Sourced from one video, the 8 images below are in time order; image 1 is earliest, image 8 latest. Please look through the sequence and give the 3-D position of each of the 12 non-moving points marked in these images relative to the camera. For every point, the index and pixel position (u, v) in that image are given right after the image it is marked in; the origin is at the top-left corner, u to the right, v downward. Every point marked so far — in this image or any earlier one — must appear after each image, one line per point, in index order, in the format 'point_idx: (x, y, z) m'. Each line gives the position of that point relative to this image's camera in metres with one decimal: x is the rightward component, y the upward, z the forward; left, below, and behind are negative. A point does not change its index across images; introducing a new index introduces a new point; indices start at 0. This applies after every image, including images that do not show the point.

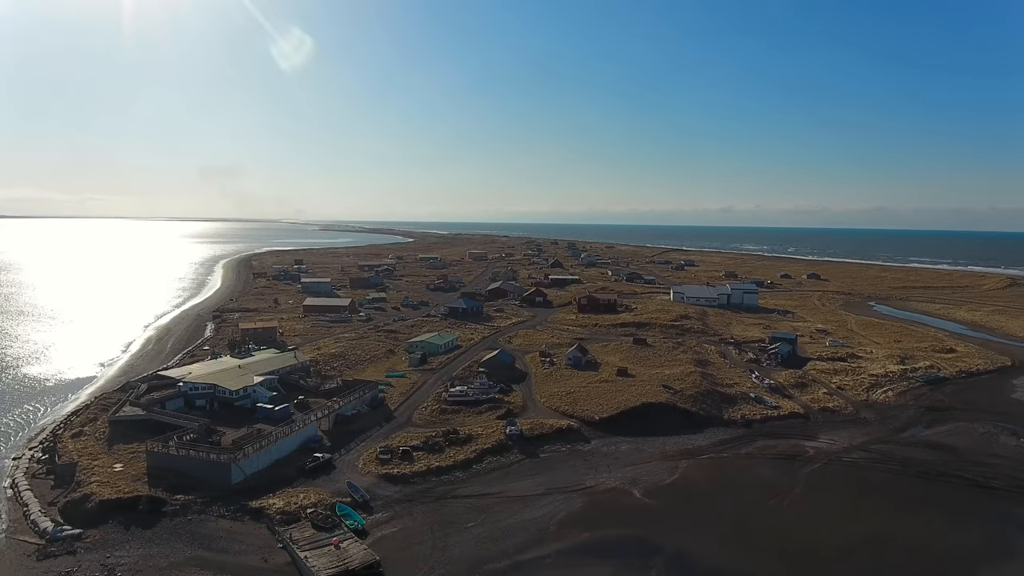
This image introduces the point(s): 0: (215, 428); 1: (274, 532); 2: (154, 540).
0: (-10.7, -5.1, +19.2) m
1: (-6.2, -6.4, +13.8) m
2: (-9.2, -6.5, +13.6) m
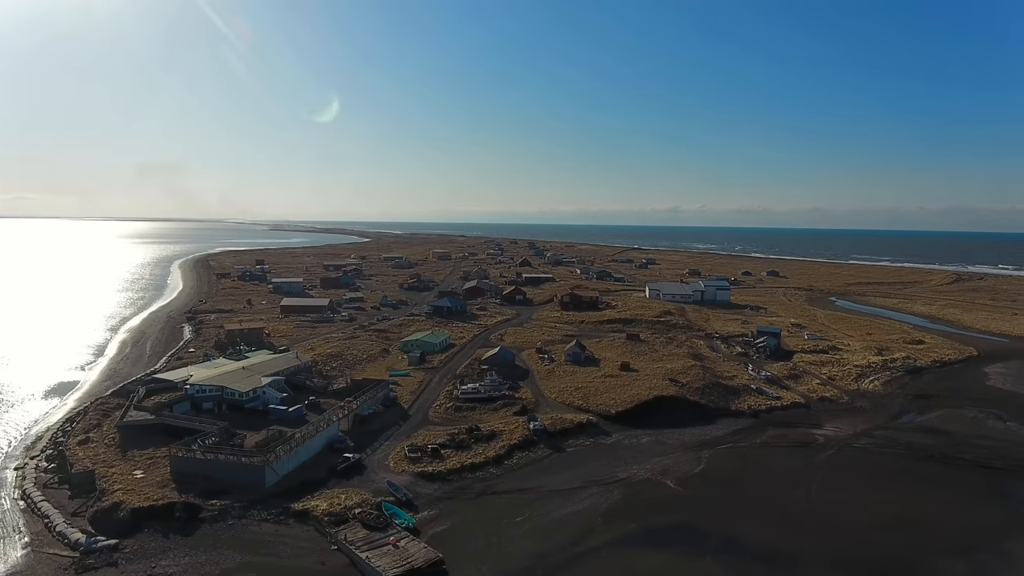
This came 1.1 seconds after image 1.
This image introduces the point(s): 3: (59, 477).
0: (-9.7, -5.0, +18.5) m
1: (-4.8, -6.3, +13.5) m
2: (-7.8, -6.4, +13.0) m
3: (-14.1, -5.9, +16.3) m
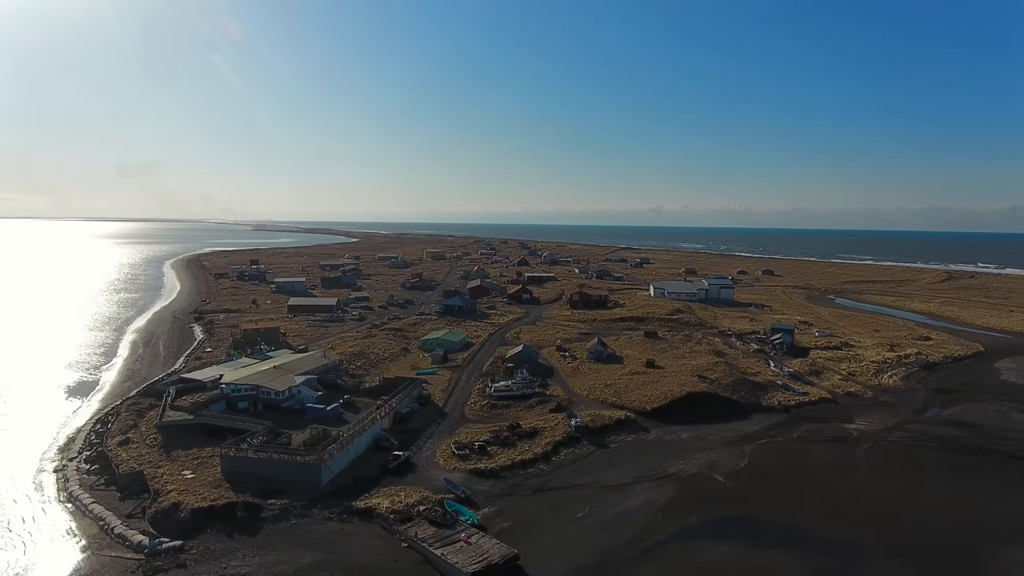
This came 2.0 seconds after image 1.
0: (-8.1, -4.9, +18.3) m
1: (-3.0, -6.2, +13.3) m
2: (-6.0, -6.3, +12.8) m
3: (-12.4, -5.8, +16.0) m
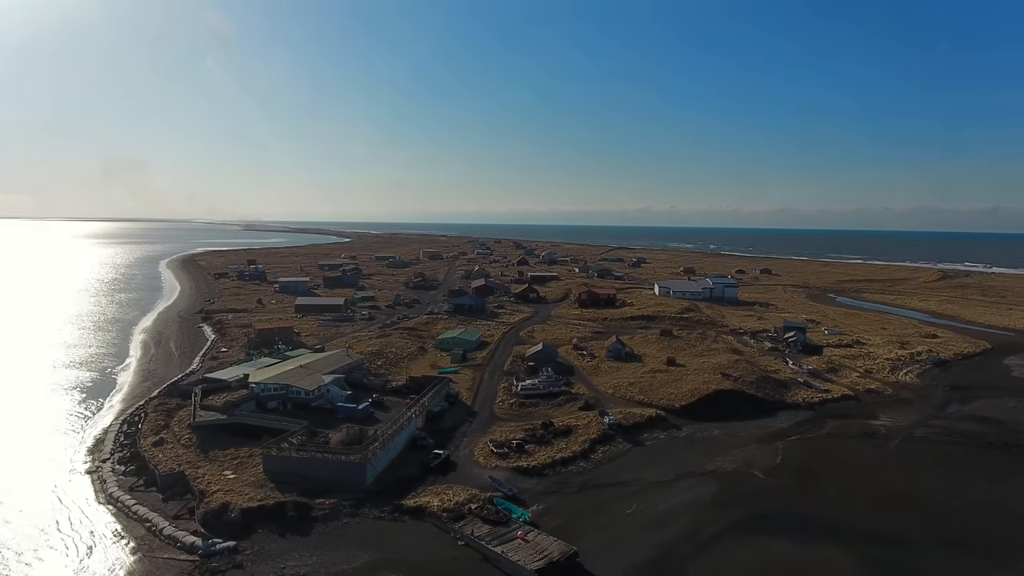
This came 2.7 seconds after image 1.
0: (-6.8, -4.9, +18.1) m
1: (-1.6, -6.1, +13.3) m
2: (-4.6, -6.3, +12.7) m
3: (-11.0, -5.8, +15.7) m
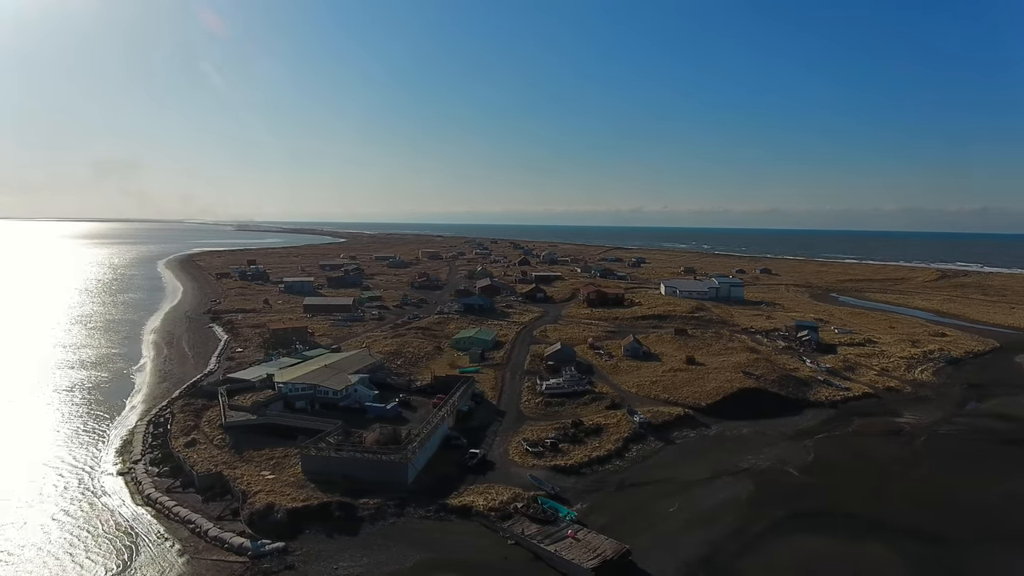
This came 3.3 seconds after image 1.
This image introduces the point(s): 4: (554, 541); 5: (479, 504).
0: (-5.6, -4.8, +18.0) m
1: (-0.4, -6.1, +13.2) m
2: (-3.4, -6.2, +12.6) m
3: (-9.8, -5.7, +15.6) m
4: (+1.0, -6.1, +12.5) m
5: (-0.9, -5.8, +14.0) m
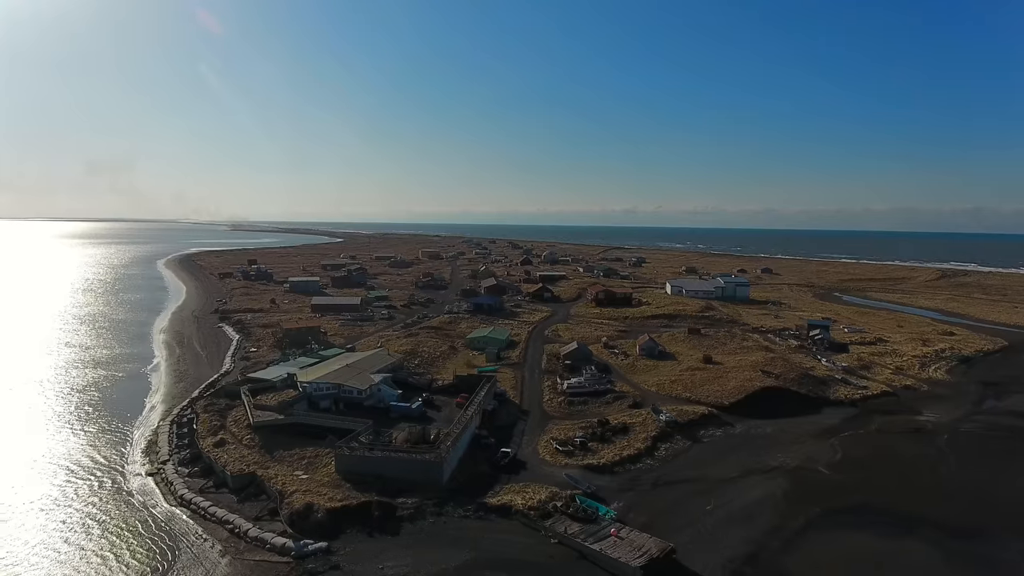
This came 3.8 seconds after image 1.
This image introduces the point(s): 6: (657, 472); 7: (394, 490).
0: (-4.6, -4.8, +17.9) m
1: (+0.6, -6.0, +13.2) m
2: (-2.3, -6.2, +12.6) m
3: (-8.8, -5.7, +15.5) m
4: (+2.1, -6.0, +12.5) m
5: (+0.1, -5.7, +14.0) m
6: (+4.6, -5.9, +16.6) m
7: (-3.3, -5.6, +14.5) m
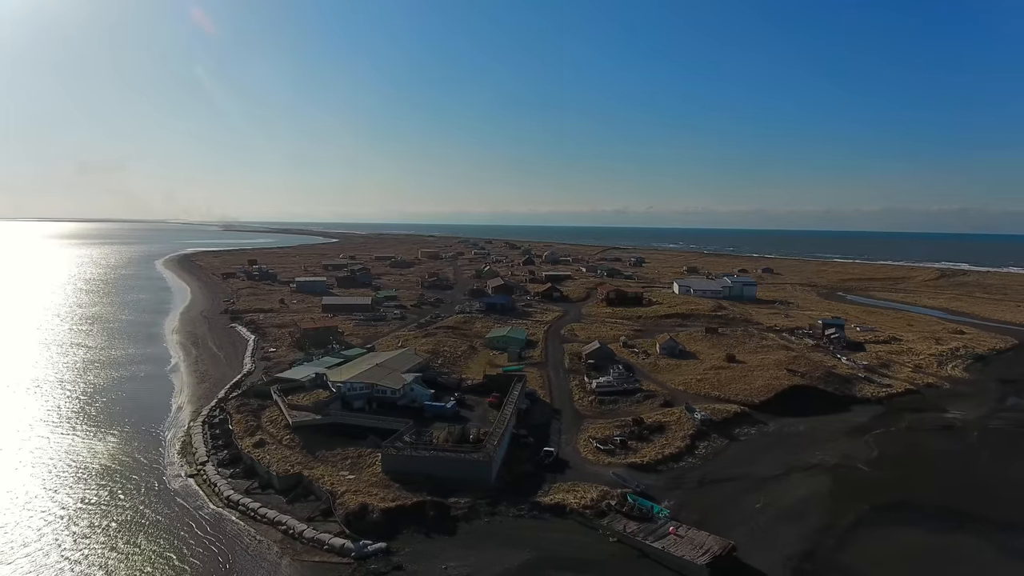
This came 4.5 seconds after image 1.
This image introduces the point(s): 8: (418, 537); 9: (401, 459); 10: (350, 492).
0: (-3.2, -4.8, +17.8) m
1: (+2.1, -6.0, +13.1) m
2: (-0.9, -6.1, +12.5) m
3: (-7.4, -5.7, +15.3) m
4: (+3.5, -6.0, +12.5) m
5: (+1.5, -5.7, +13.9) m
6: (+5.9, -5.8, +16.6) m
7: (-1.9, -5.6, +14.5) m
8: (-2.3, -6.0, +12.7) m
9: (-3.3, -5.0, +15.3) m
10: (-4.4, -5.5, +14.2) m
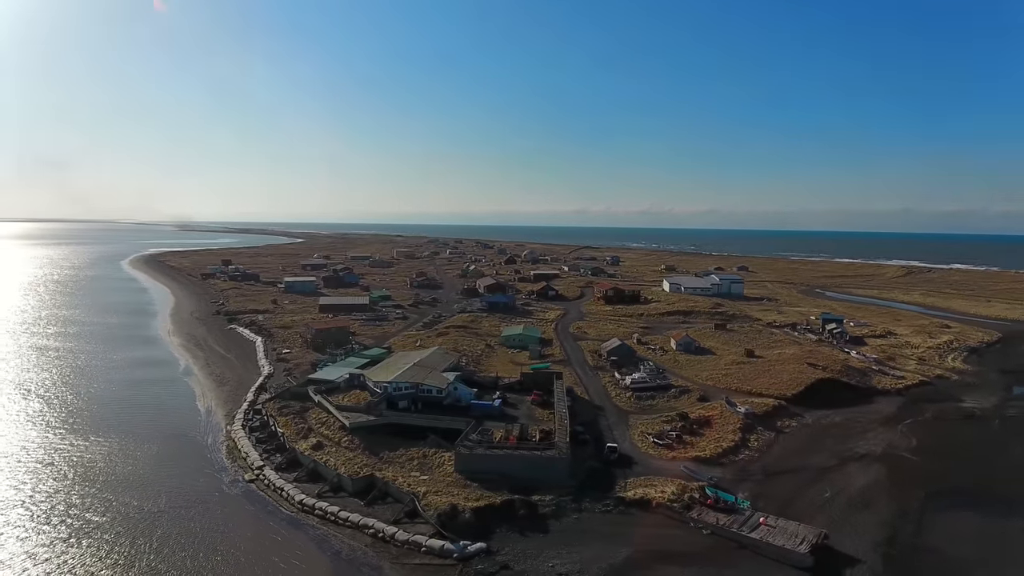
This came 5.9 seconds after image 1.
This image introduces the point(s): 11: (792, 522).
0: (-1.2, -4.7, +17.6) m
1: (+4.3, -5.8, +13.2) m
2: (+1.4, -6.0, +12.4) m
3: (-5.3, -5.6, +14.9) m
4: (+5.8, -5.8, +12.6) m
5: (+3.8, -5.6, +14.0) m
6: (+8.0, -5.6, +16.9) m
7: (+0.3, -5.5, +14.3) m
8: (0.0, -5.9, +12.5) m
9: (-1.1, -4.9, +15.0) m
10: (-2.2, -5.4, +13.9) m
11: (+6.9, -5.8, +12.9) m
